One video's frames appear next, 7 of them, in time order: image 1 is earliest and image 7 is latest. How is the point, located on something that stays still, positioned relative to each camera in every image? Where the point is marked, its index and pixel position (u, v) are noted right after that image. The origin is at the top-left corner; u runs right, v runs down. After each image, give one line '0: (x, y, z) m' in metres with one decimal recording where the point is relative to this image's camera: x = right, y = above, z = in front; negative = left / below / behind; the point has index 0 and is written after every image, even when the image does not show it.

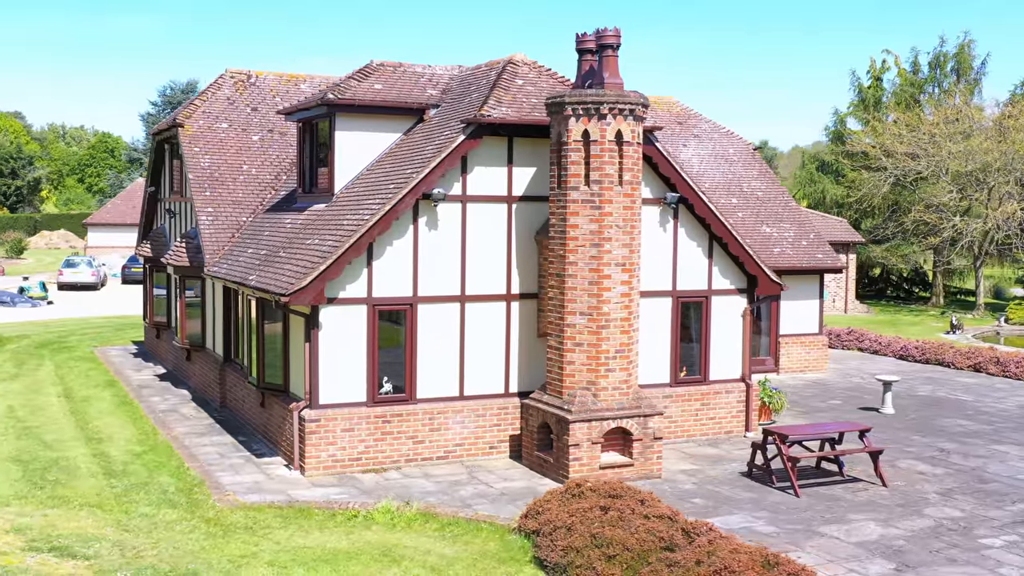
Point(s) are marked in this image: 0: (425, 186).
0: (-1.4, +1.6, +14.7) m
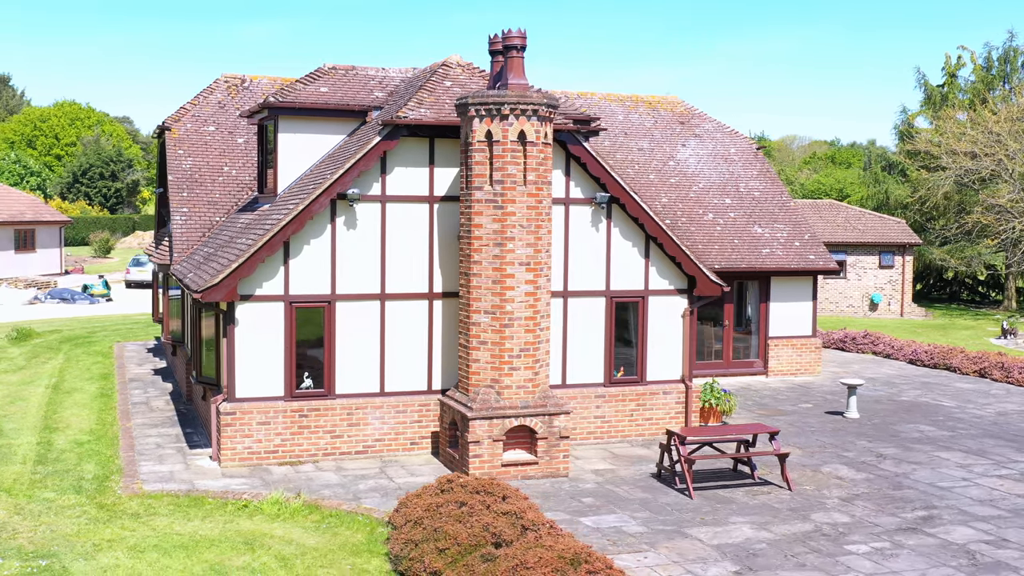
0: (-2.7, +1.6, +15.0) m
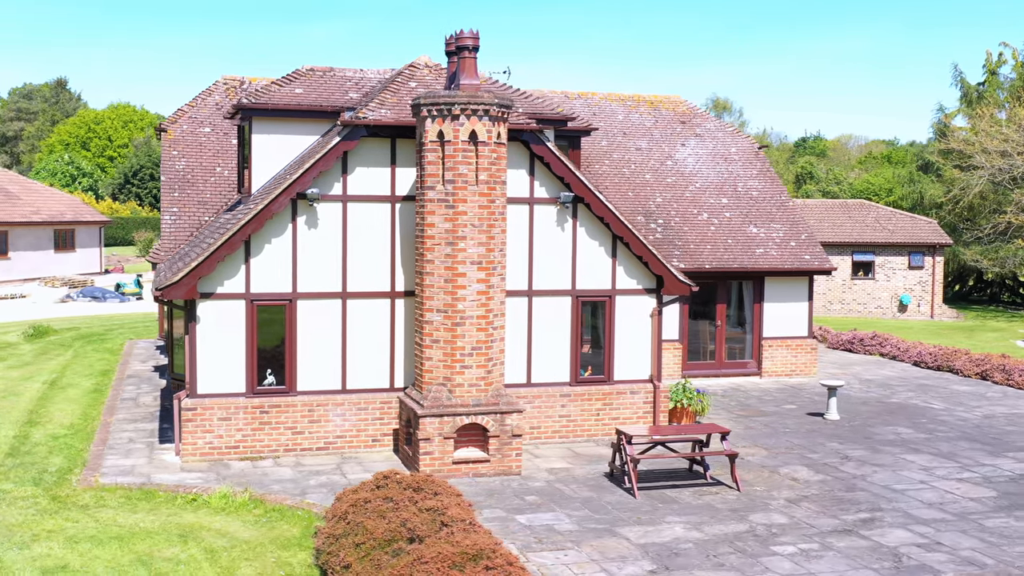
0: (-3.4, +1.6, +15.2) m
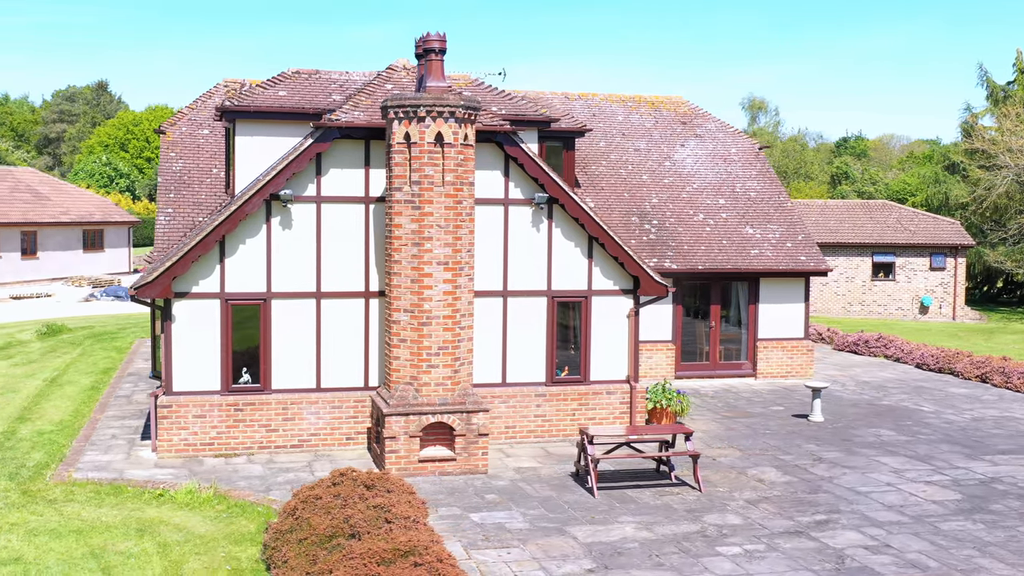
0: (-3.9, +1.6, +15.5) m
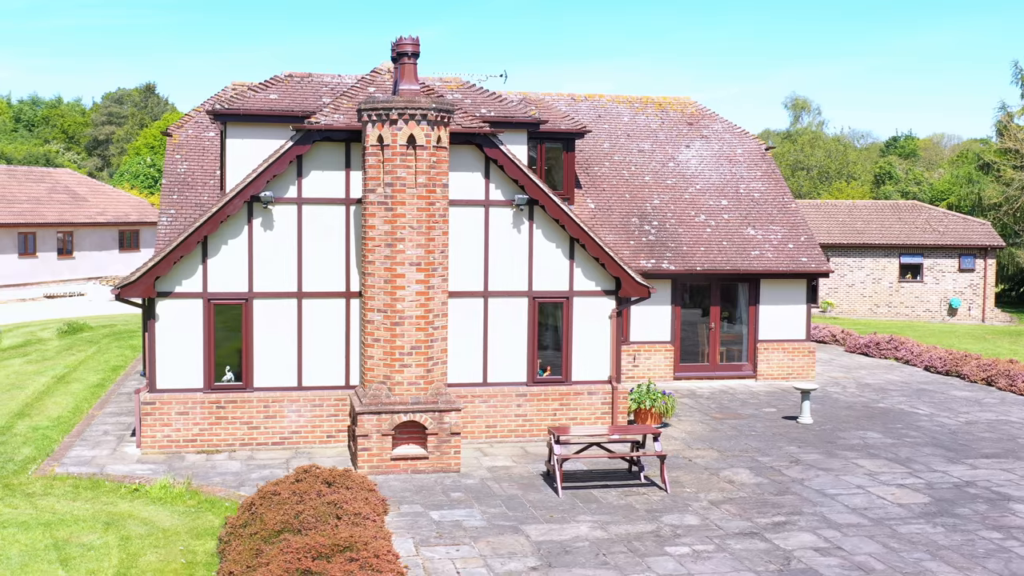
0: (-4.3, +1.6, +15.8) m
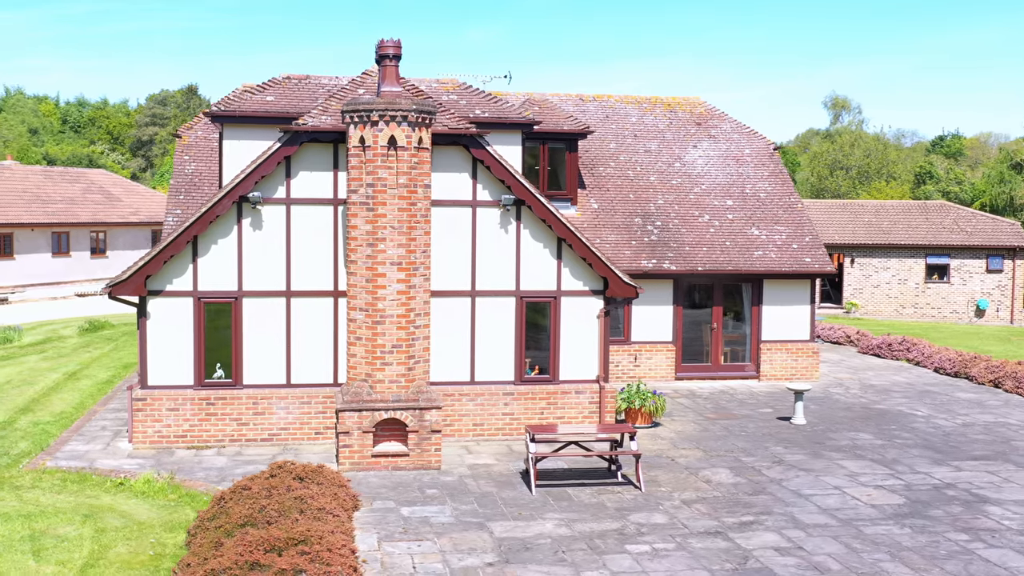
0: (-4.6, +1.7, +16.1) m
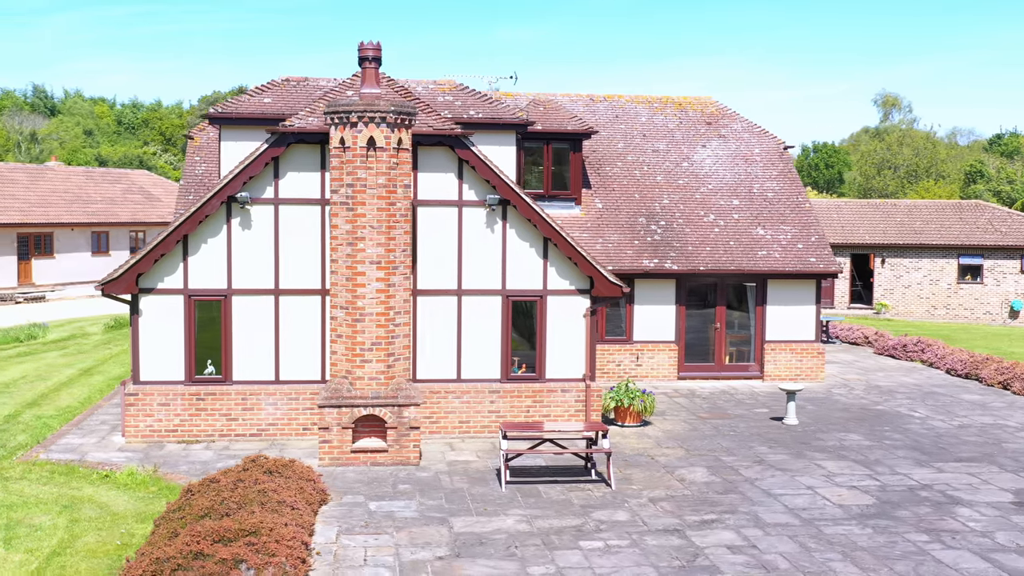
0: (-4.9, +1.7, +16.4) m
